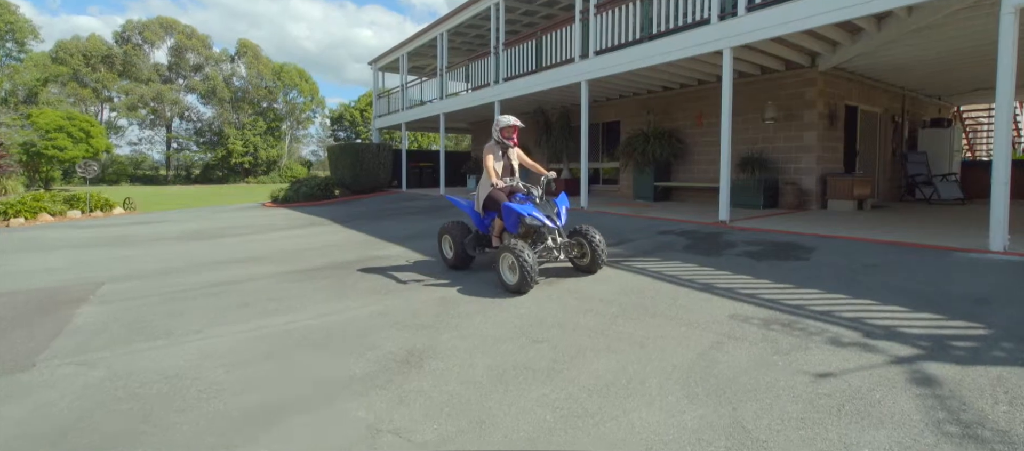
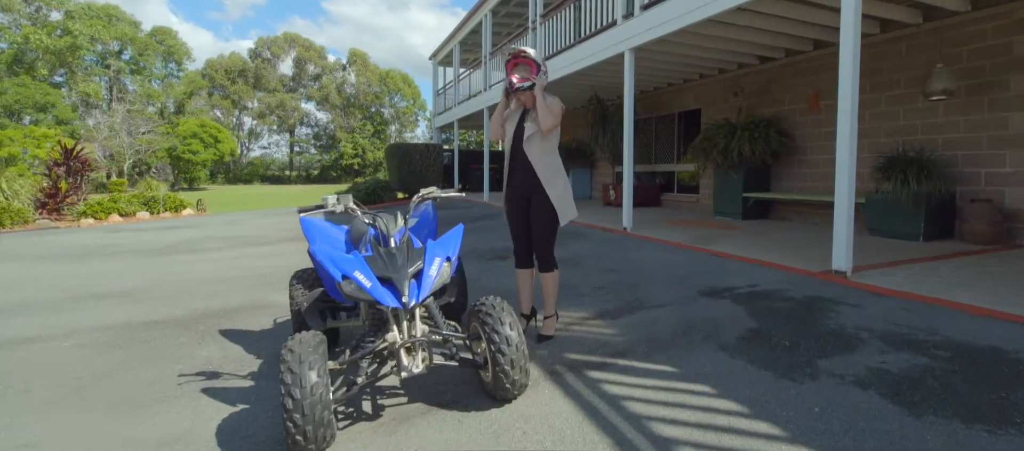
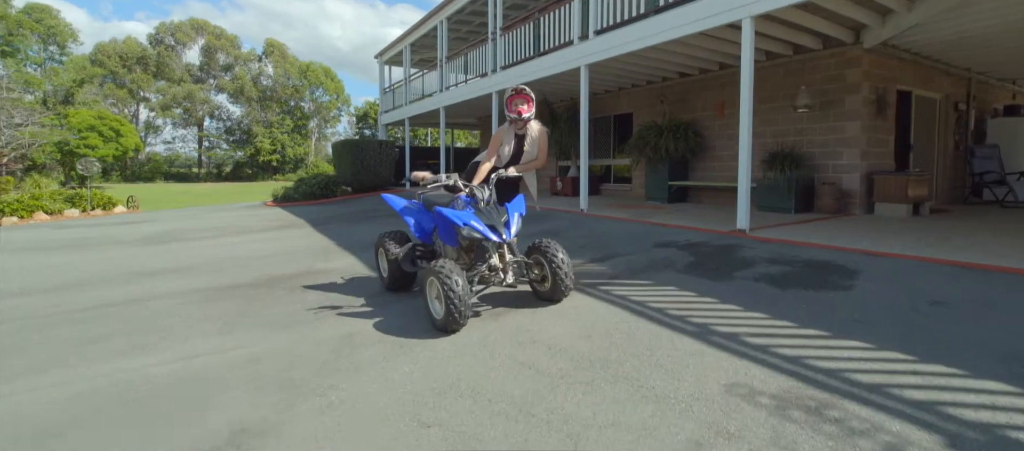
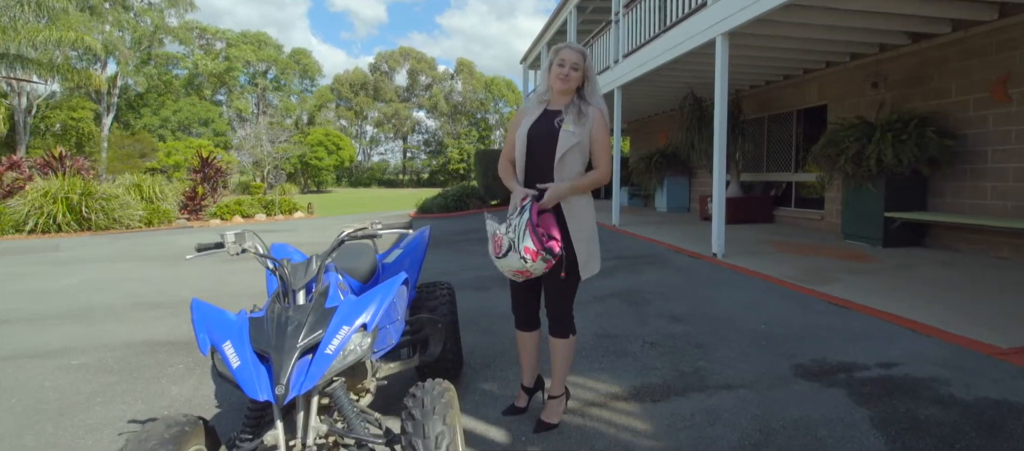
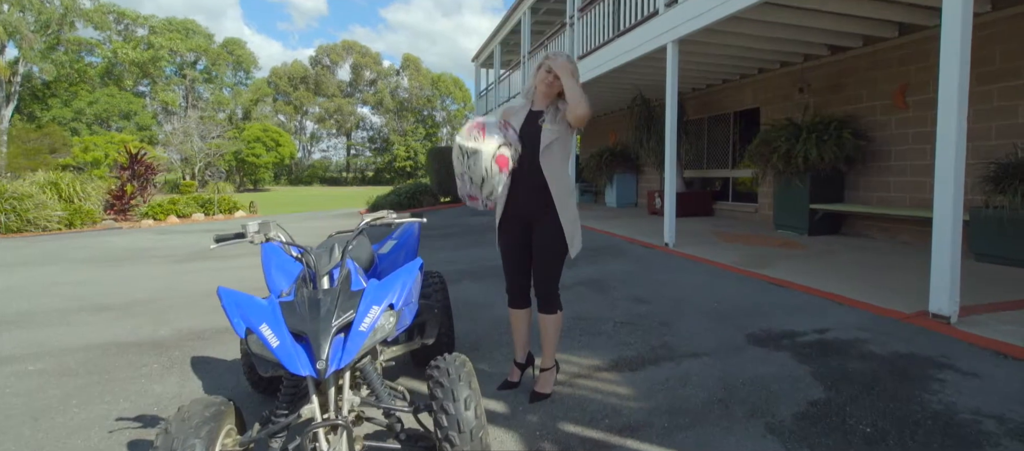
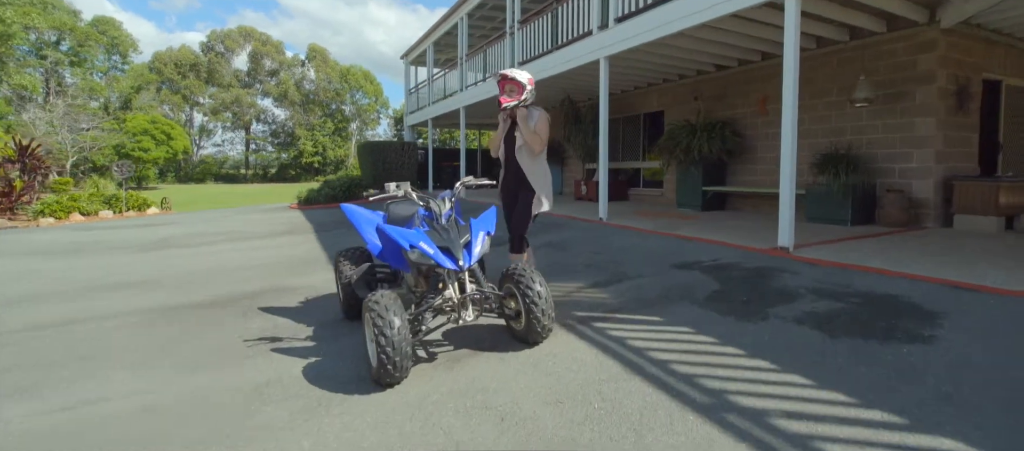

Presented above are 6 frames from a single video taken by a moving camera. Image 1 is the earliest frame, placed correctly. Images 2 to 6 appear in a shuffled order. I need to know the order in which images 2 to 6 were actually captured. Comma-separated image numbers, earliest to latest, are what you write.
3, 6, 2, 5, 4
